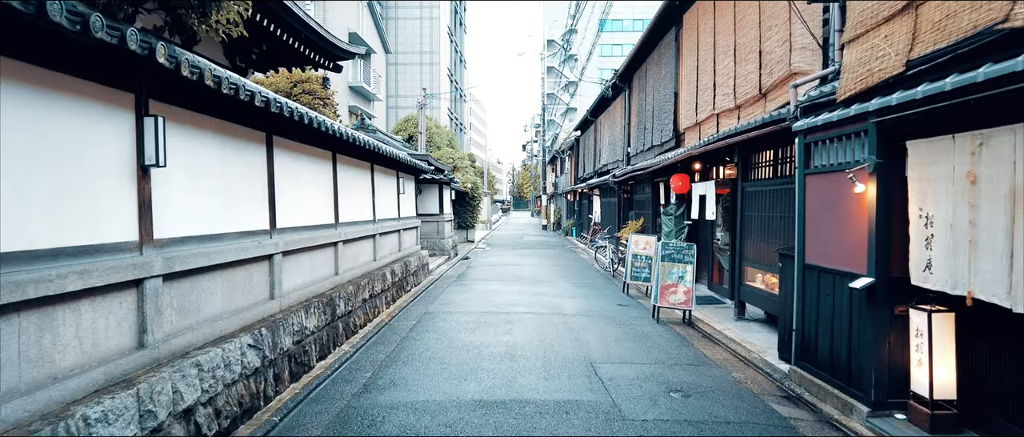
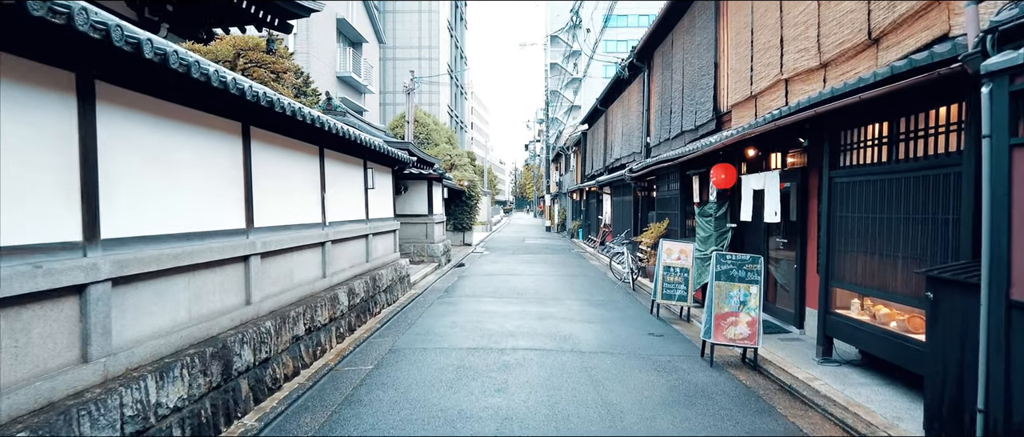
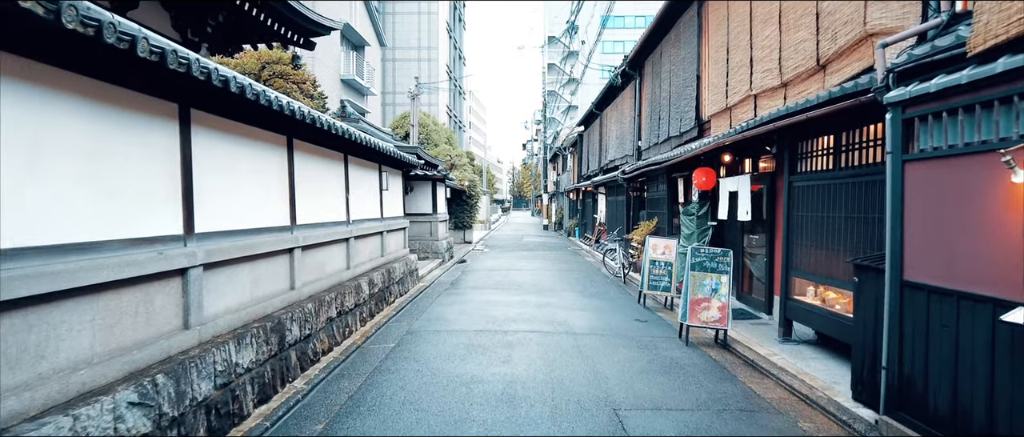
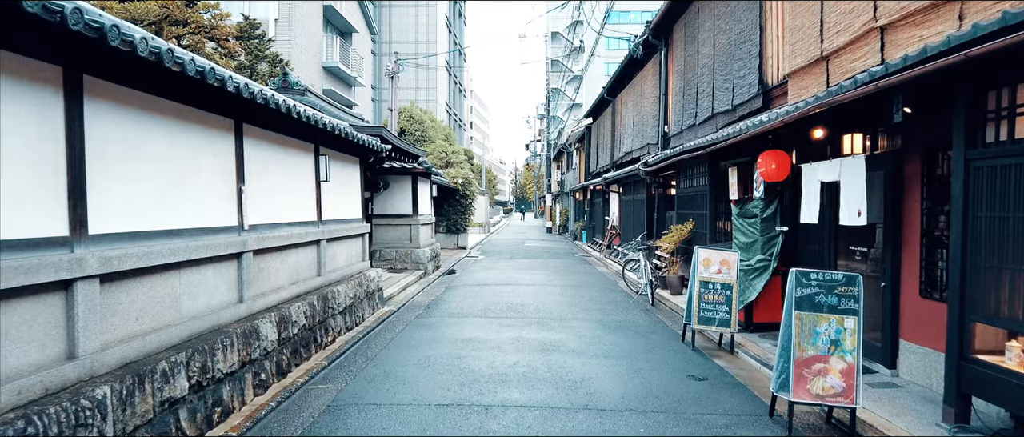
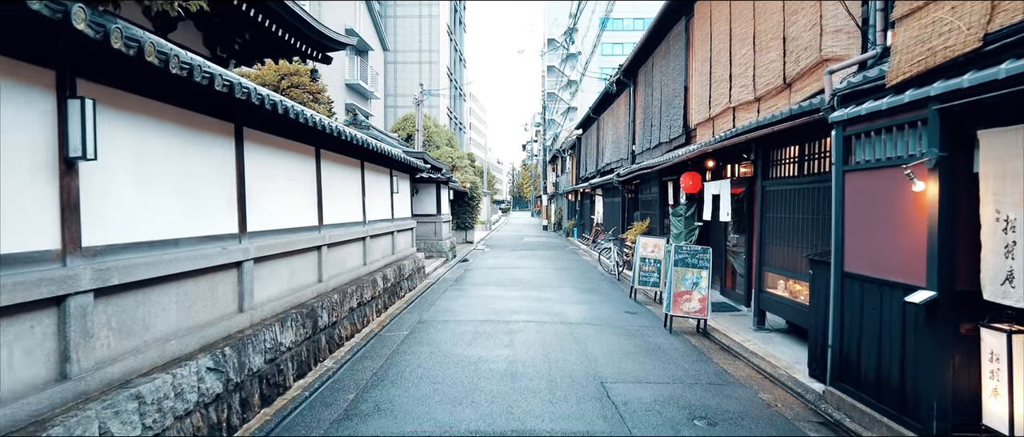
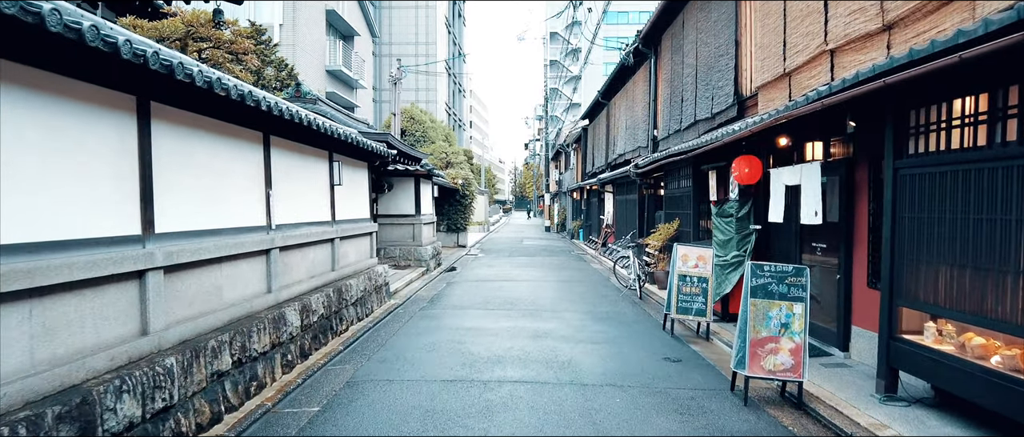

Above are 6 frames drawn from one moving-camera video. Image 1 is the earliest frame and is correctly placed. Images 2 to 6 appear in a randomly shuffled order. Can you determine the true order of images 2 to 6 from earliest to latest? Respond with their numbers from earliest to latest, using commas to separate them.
5, 3, 2, 6, 4
